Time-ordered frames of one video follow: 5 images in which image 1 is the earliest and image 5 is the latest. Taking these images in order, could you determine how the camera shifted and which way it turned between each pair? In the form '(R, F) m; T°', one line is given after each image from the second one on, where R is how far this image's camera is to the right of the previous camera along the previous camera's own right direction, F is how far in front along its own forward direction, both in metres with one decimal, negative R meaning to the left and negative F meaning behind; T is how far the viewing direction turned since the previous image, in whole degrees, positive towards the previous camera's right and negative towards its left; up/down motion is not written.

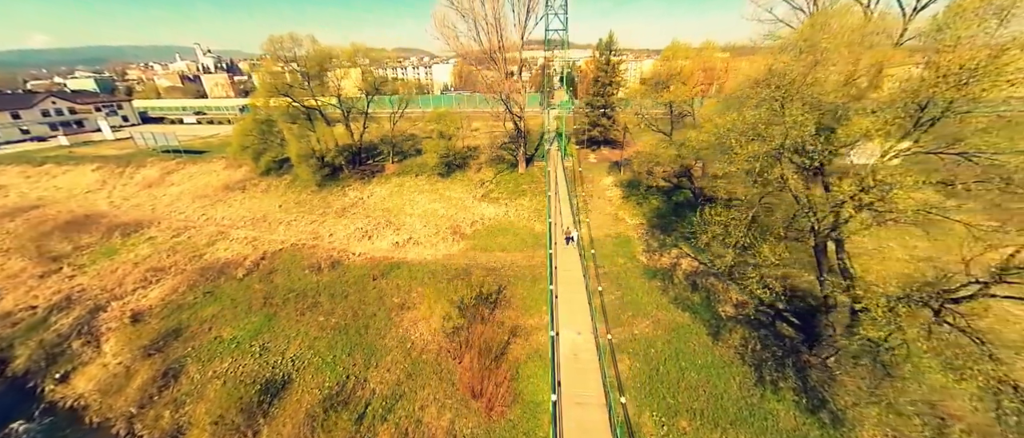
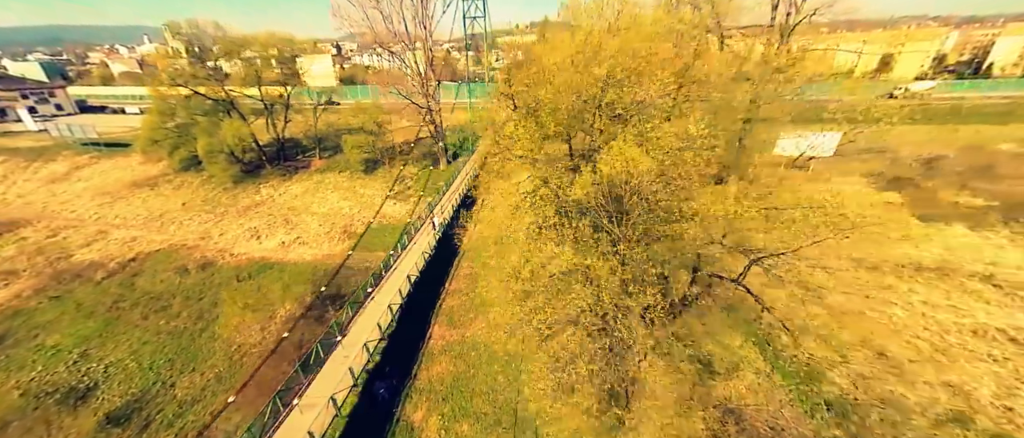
(+5.2, 0.0) m; +2°
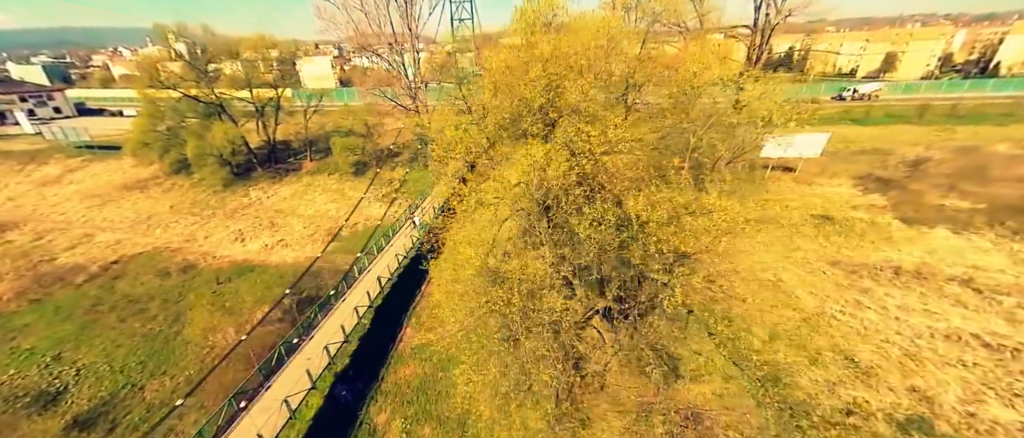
(+1.0, 0.0) m; 0°
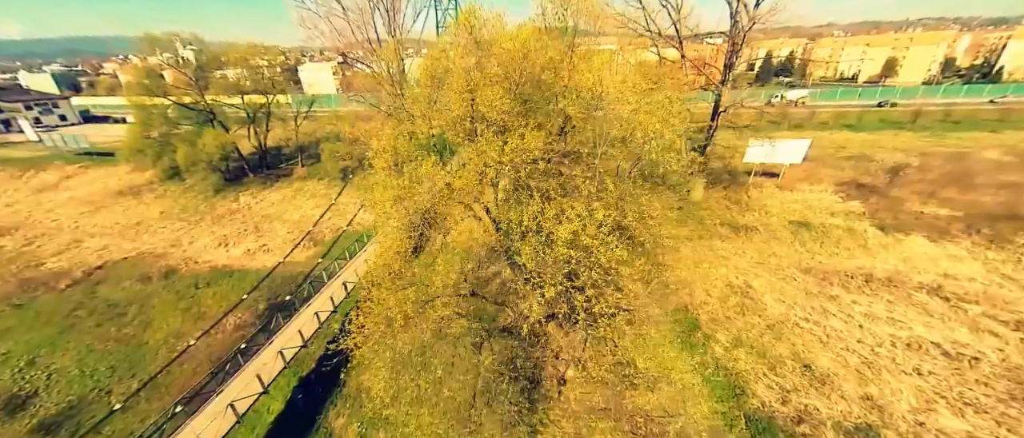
(+1.4, -0.1) m; -1°
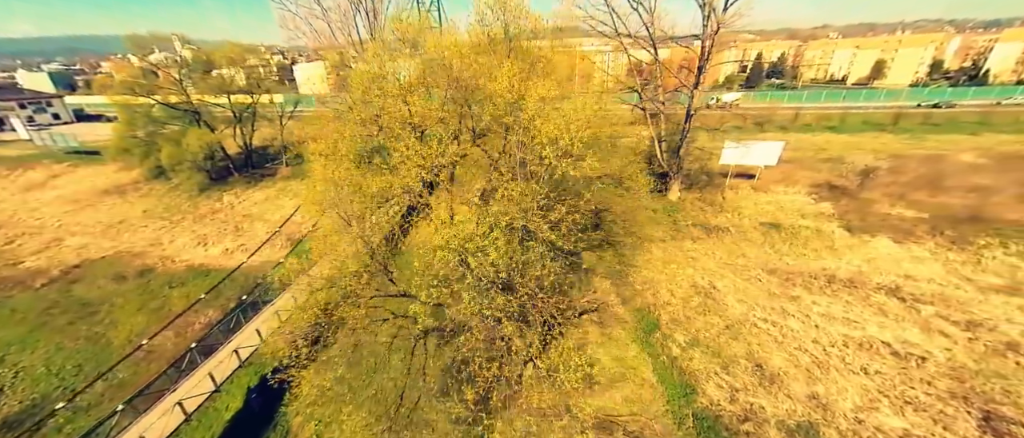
(+1.2, -0.2) m; 0°
